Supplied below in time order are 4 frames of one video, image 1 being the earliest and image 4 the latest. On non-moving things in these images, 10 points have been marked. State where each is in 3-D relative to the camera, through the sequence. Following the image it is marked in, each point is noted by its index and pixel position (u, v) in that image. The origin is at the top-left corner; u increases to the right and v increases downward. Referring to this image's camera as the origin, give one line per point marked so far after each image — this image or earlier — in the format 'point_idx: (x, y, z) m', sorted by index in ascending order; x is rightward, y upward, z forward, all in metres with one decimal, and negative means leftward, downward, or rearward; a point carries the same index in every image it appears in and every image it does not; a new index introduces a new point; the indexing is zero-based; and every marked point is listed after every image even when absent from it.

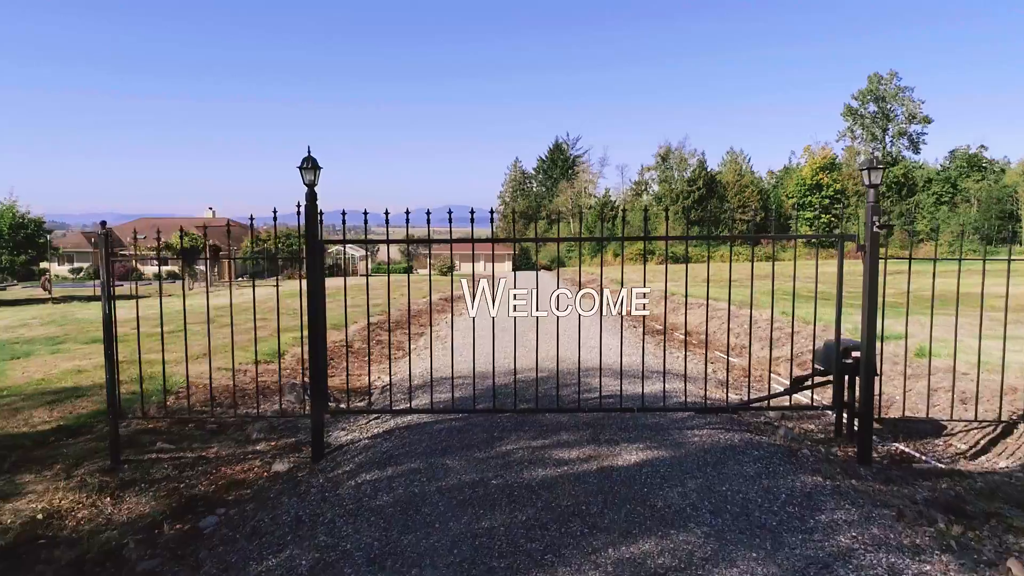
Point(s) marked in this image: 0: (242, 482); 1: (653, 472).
0: (-1.9, -1.4, +4.6) m
1: (+0.9, -1.1, +4.0) m
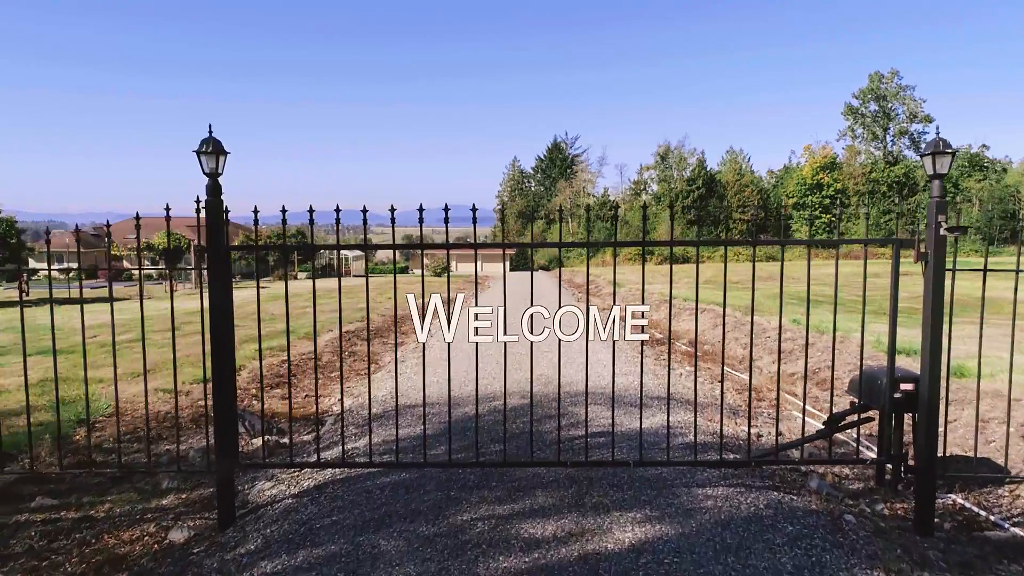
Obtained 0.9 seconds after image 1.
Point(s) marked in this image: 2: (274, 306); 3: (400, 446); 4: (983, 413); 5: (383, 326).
0: (-2.1, -1.5, +3.6) m
1: (+0.6, -1.2, +2.9) m
2: (-7.1, -0.5, +19.7) m
3: (-0.8, -1.2, +4.8) m
4: (+4.3, -1.1, +6.0) m
5: (-2.7, -0.8, +13.8) m
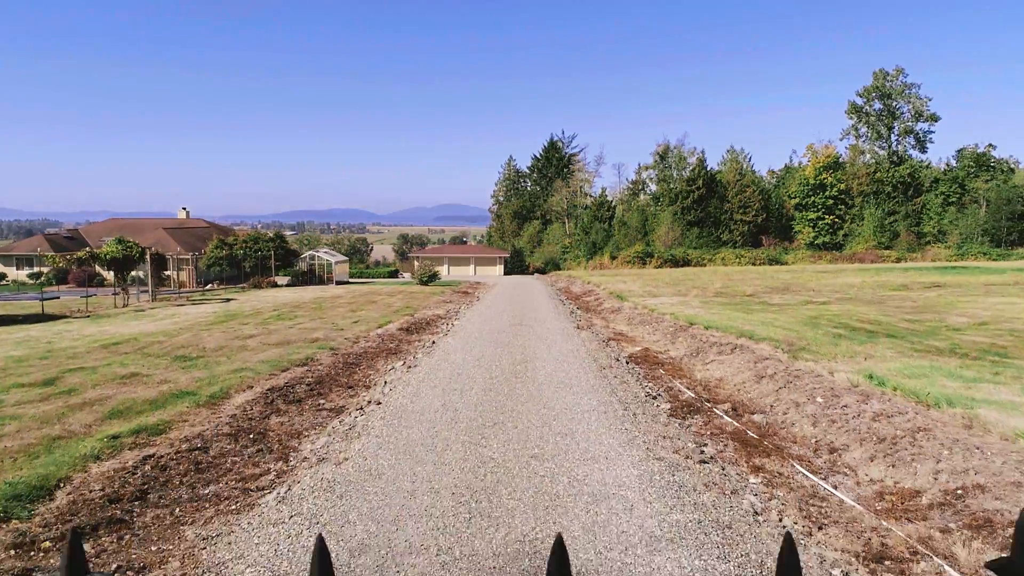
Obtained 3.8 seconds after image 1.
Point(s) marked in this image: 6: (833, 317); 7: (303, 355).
0: (-2.4, -2.1, +0.4) m
1: (+0.4, -1.9, -0.3) m
2: (-7.5, -1.1, +16.5) m
3: (-1.1, -1.8, +1.6) m
4: (+4.1, -1.8, +2.9) m
5: (-3.0, -1.4, +10.6) m
6: (+8.5, -0.6, +17.3) m
7: (-4.1, -1.3, +12.9) m
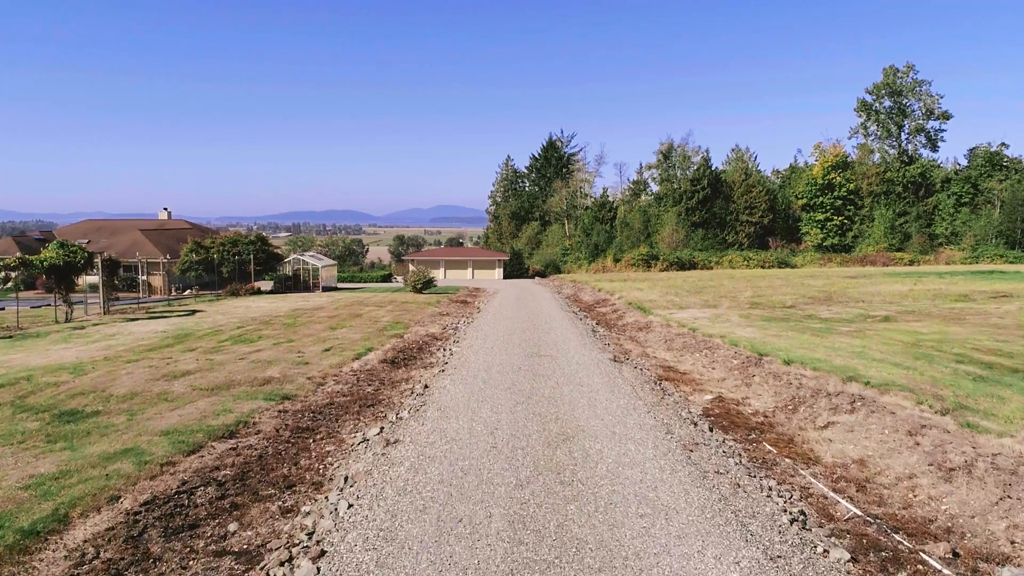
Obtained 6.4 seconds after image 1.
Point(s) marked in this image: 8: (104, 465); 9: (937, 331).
0: (-1.9, -2.5, -3.5) m
1: (+0.8, -2.2, -4.1) m
2: (-7.1, -1.5, +12.6) m
3: (-0.7, -2.1, -2.3) m
4: (+4.5, -2.1, -1.0) m
5: (-2.6, -1.8, +6.7) m
6: (+8.8, -1.0, +13.4) m
7: (-3.7, -1.7, +9.0) m
8: (-4.1, -1.8, +6.6) m
9: (+10.6, -0.8, +16.2) m
